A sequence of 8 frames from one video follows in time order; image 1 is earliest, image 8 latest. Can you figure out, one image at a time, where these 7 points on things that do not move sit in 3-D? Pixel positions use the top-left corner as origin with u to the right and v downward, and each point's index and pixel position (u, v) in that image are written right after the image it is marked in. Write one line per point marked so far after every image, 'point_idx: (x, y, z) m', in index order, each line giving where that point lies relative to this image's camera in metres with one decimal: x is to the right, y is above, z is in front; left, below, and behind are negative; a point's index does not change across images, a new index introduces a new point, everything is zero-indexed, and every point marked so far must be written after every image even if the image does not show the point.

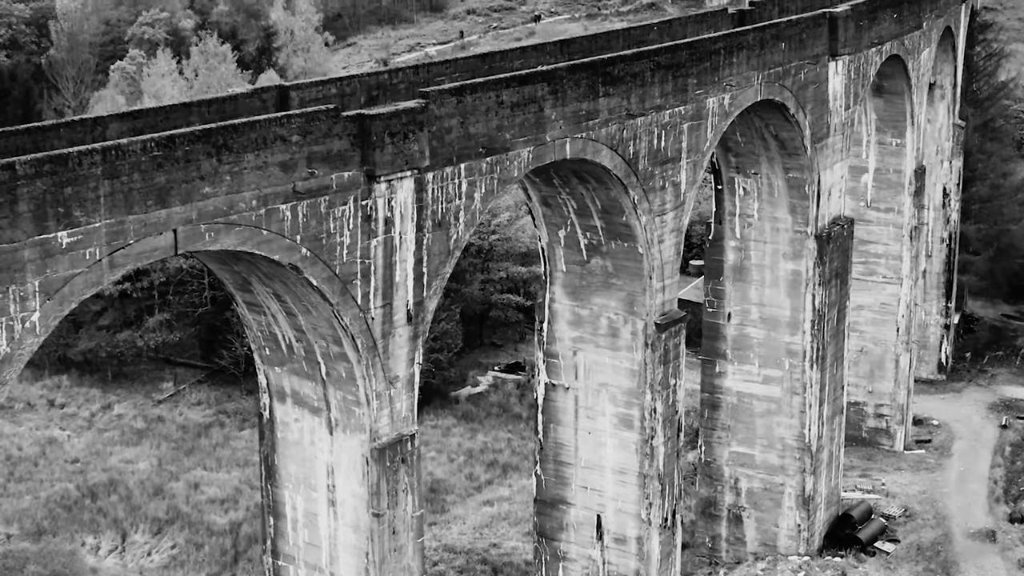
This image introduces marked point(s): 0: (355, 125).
0: (-1.7, +1.8, +12.3) m
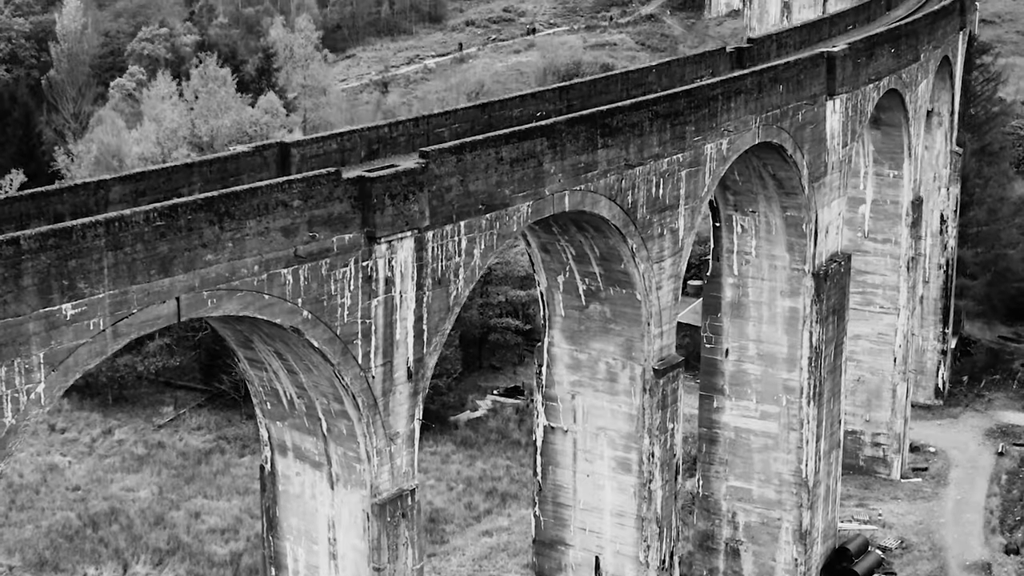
0: (-1.7, +1.1, +12.5) m
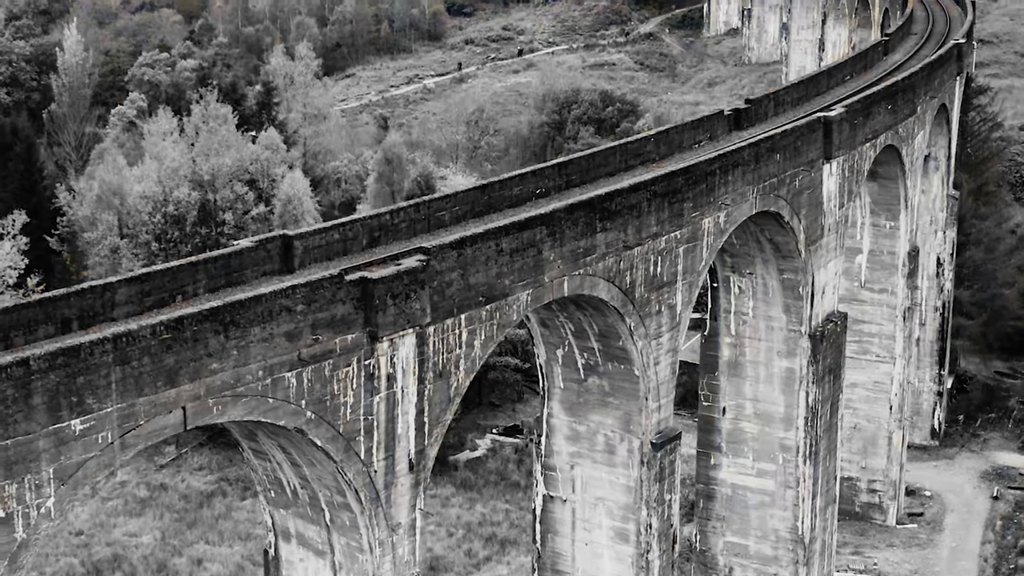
0: (-1.7, 0.0, +12.7) m
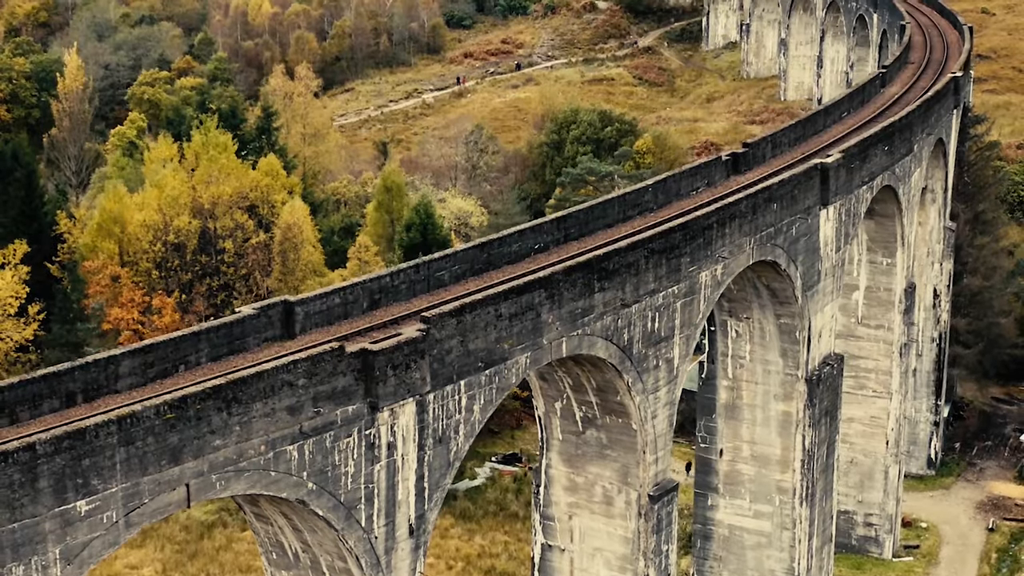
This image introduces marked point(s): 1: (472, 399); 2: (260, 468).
0: (-1.8, -0.8, +12.8) m
1: (-0.5, -1.4, +13.9) m
2: (-2.8, -2.0, +12.2) m
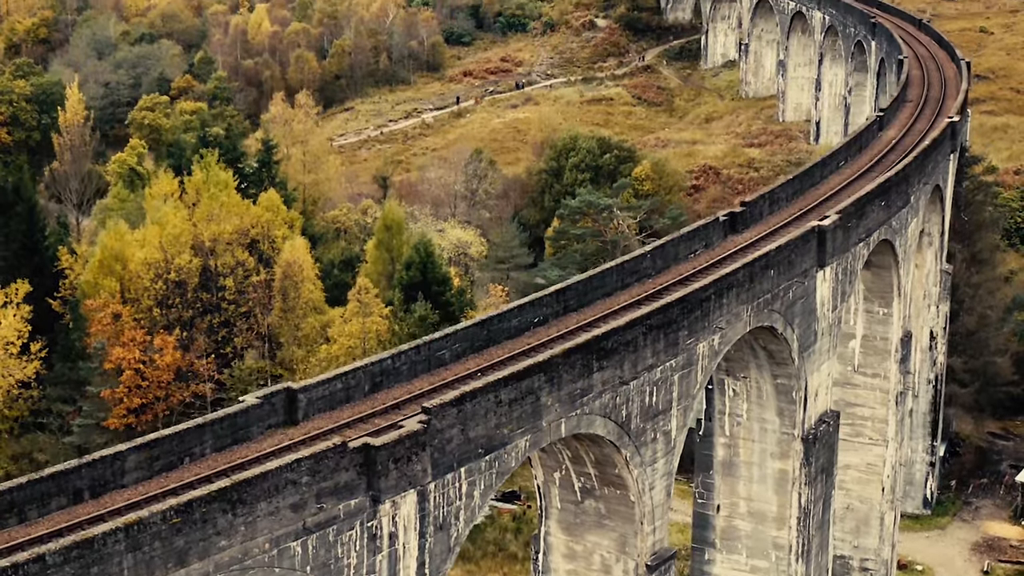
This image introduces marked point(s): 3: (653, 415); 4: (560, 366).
0: (-1.8, -1.9, +13.0) m
1: (-0.5, -2.5, +14.1) m
2: (-2.8, -3.1, +12.4) m
3: (+2.1, -1.9, +16.5) m
4: (+0.6, -1.0, +14.9) m
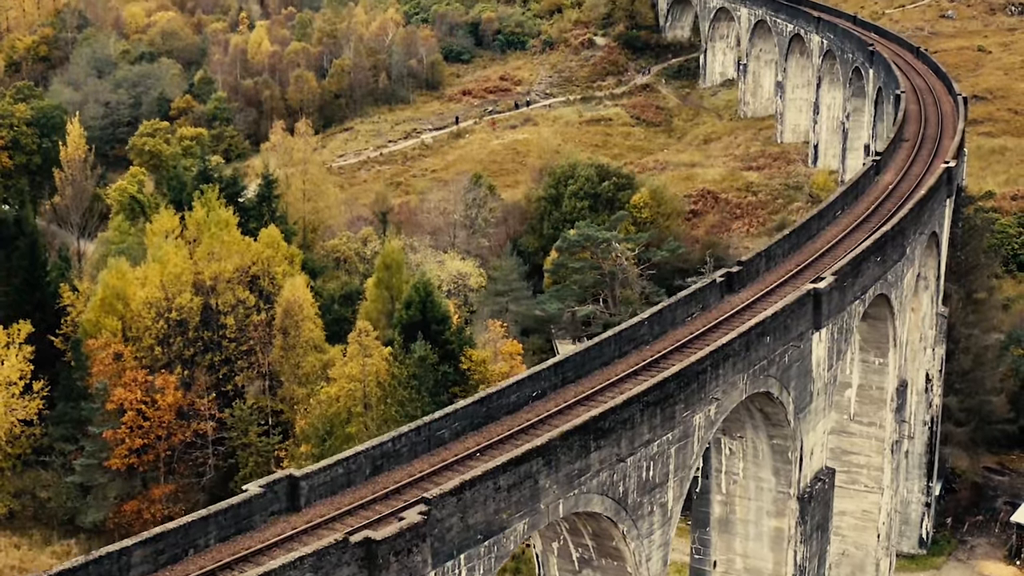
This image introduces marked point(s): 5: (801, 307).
0: (-1.8, -3.1, +13.2) m
1: (-0.5, -3.6, +14.4) m
2: (-2.8, -4.2, +12.6) m
3: (+2.1, -3.0, +16.7) m
4: (+0.6, -2.2, +15.2) m
5: (+5.1, -0.3, +19.6) m
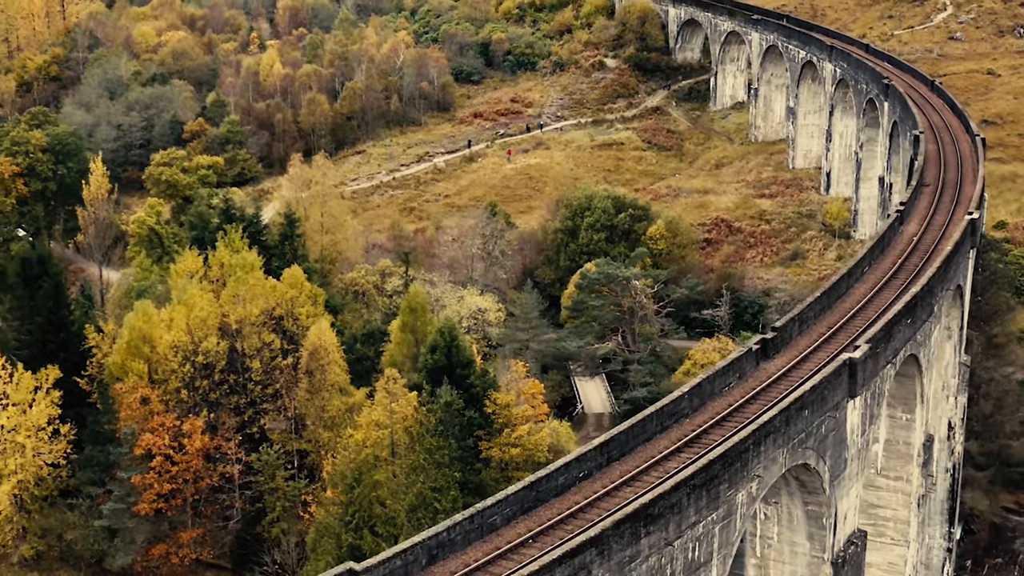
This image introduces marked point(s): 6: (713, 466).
0: (-1.0, -4.4, +13.4) m
1: (+0.2, -4.9, +14.6) m
2: (-2.0, -5.5, +12.8) m
3: (+2.8, -4.3, +17.0) m
4: (+1.4, -3.5, +15.4) m
5: (+5.8, -1.6, +19.9) m
6: (+3.1, -2.7, +16.9) m
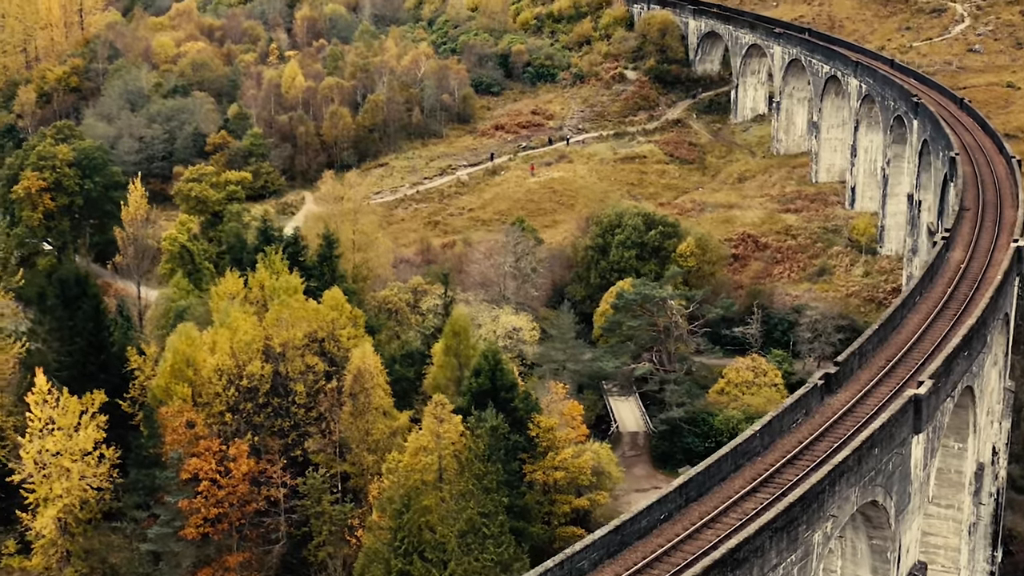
0: (+0.2, -5.0, +13.6) m
1: (+1.5, -5.6, +14.7) m
2: (-0.8, -6.2, +12.9) m
3: (+4.1, -4.9, +17.1) m
4: (+2.6, -4.1, +15.5) m
5: (+7.1, -2.3, +20.0) m
6: (+4.3, -3.4, +17.1) m
